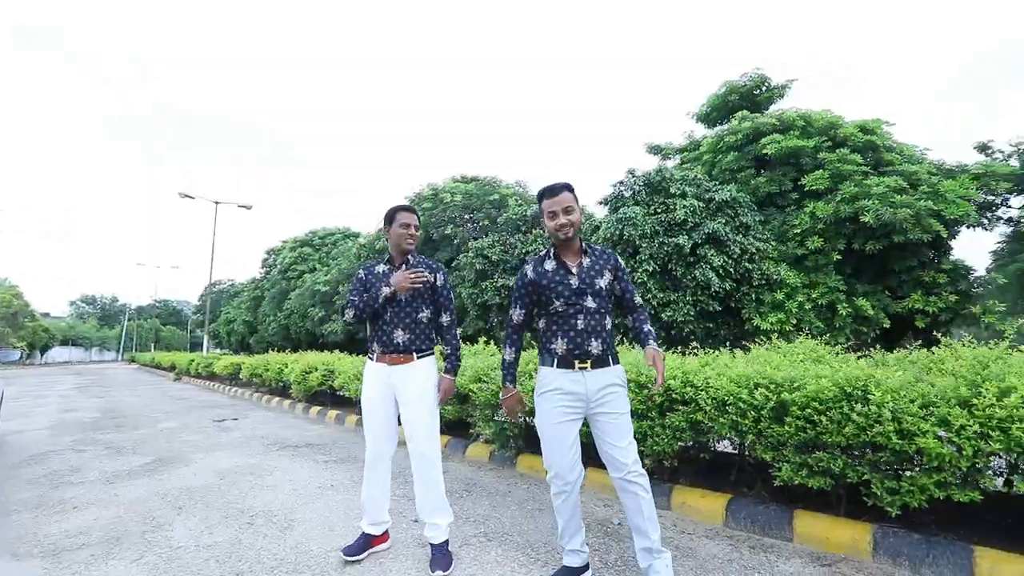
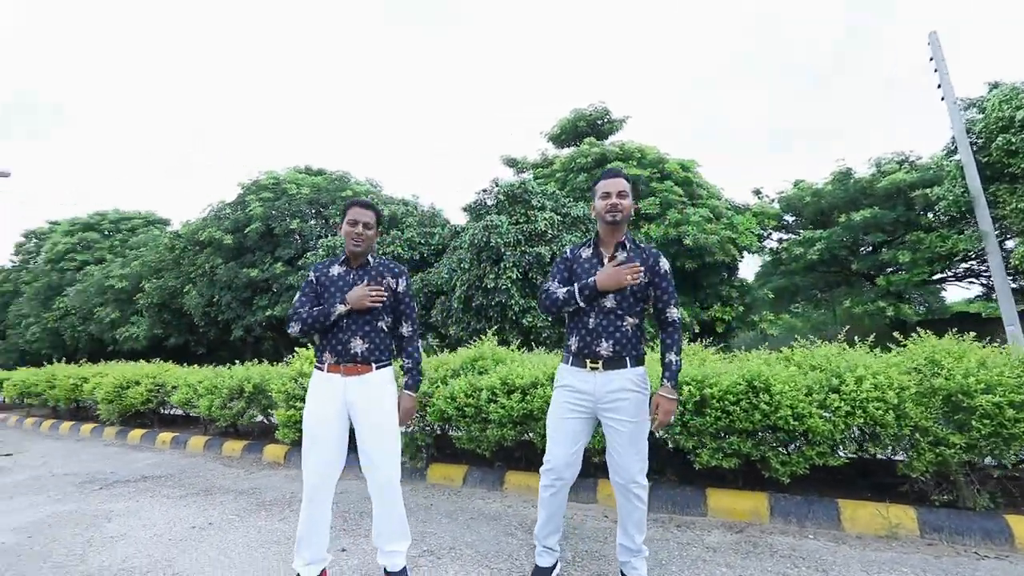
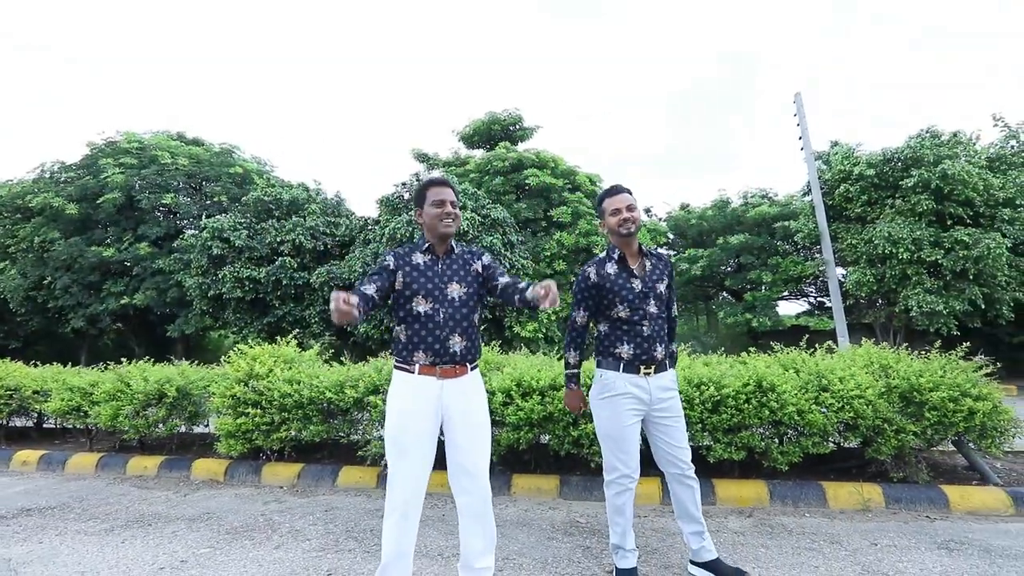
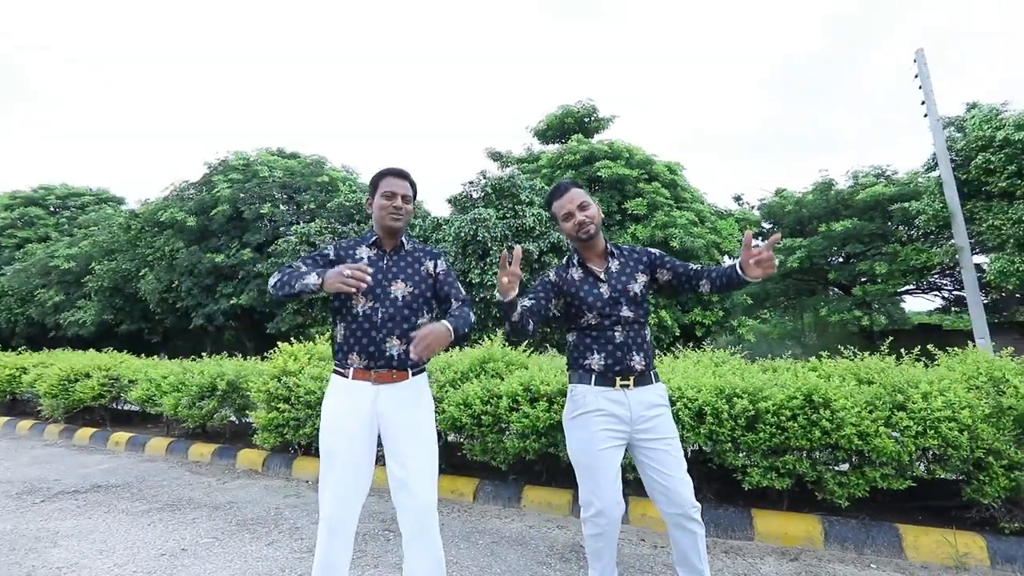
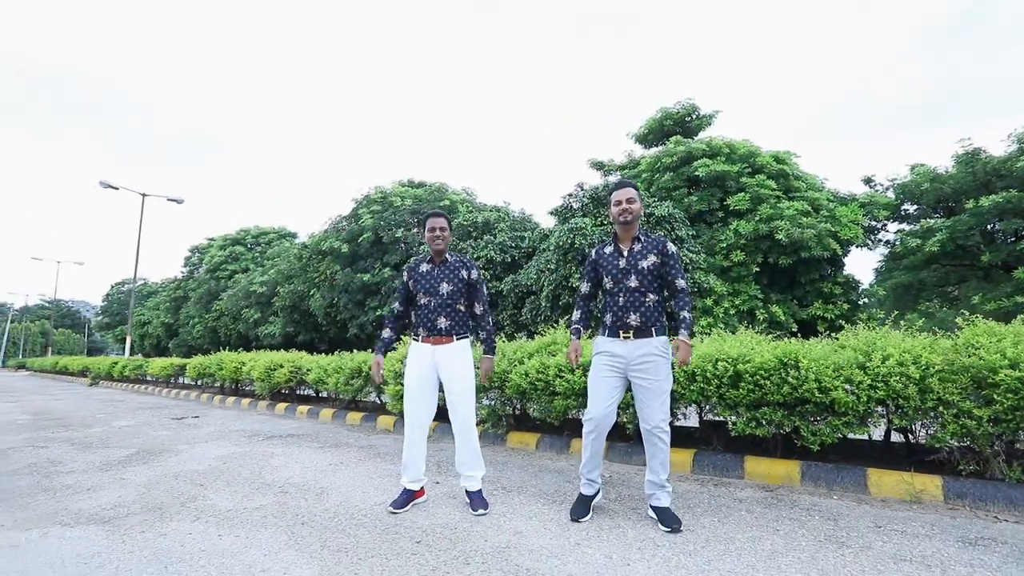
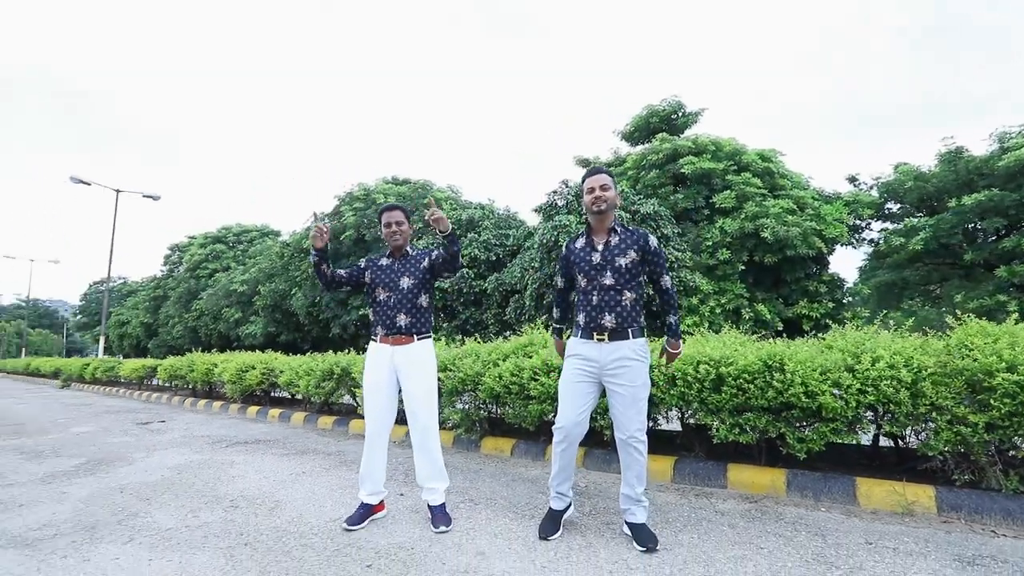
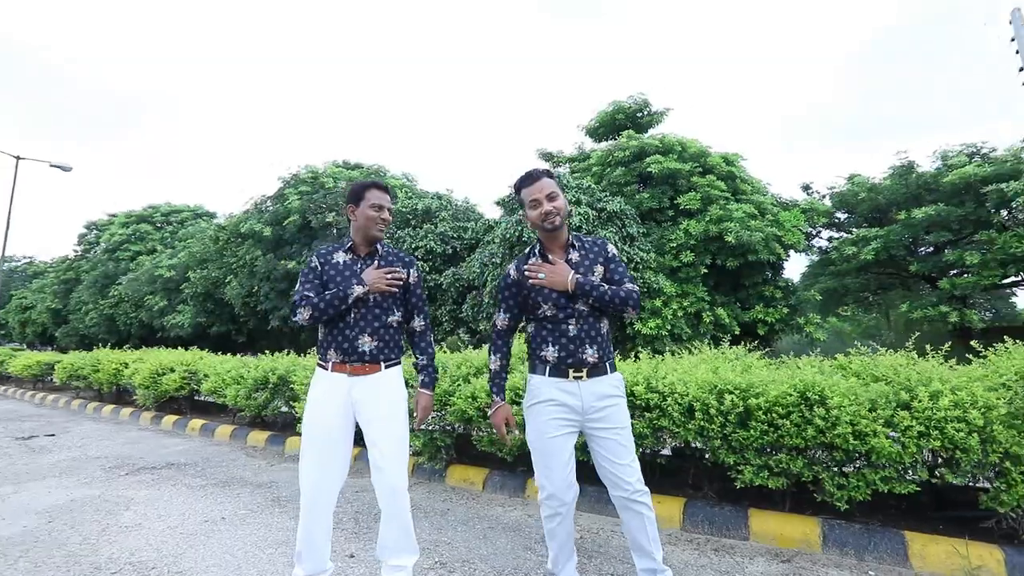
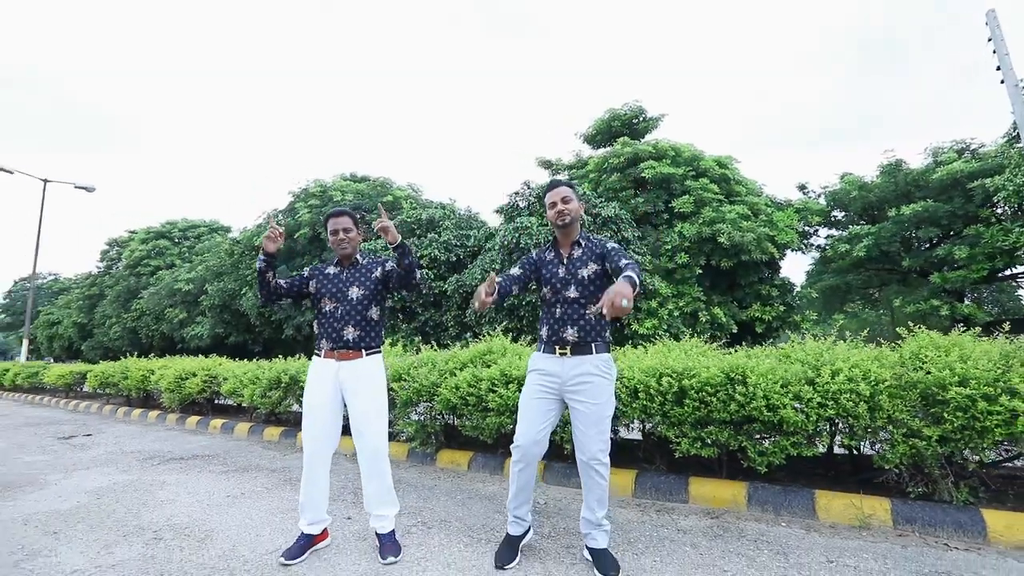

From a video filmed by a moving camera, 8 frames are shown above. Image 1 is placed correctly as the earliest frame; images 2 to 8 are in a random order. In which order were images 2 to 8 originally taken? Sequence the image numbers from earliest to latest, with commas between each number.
7, 4, 3, 2, 8, 6, 5
